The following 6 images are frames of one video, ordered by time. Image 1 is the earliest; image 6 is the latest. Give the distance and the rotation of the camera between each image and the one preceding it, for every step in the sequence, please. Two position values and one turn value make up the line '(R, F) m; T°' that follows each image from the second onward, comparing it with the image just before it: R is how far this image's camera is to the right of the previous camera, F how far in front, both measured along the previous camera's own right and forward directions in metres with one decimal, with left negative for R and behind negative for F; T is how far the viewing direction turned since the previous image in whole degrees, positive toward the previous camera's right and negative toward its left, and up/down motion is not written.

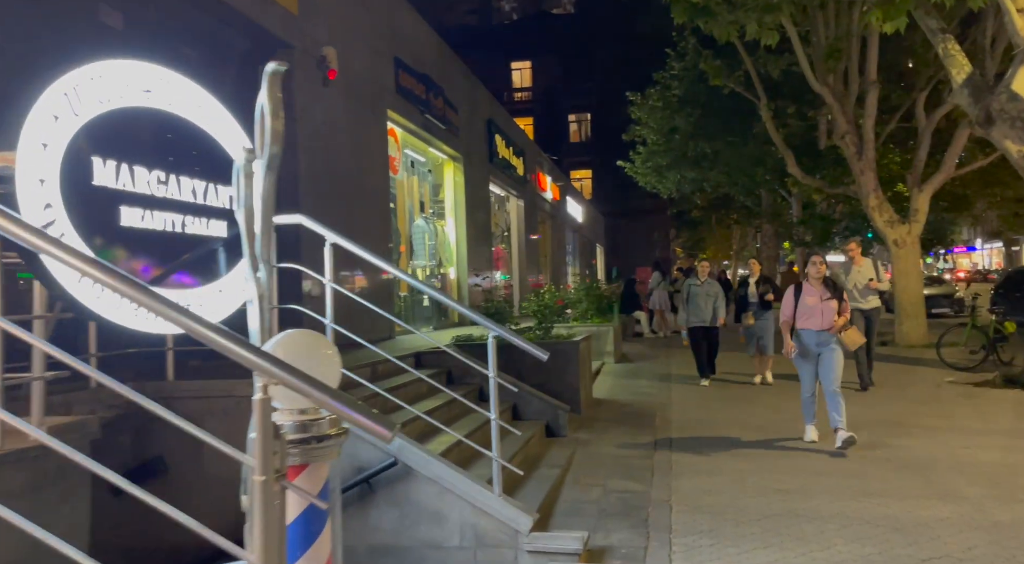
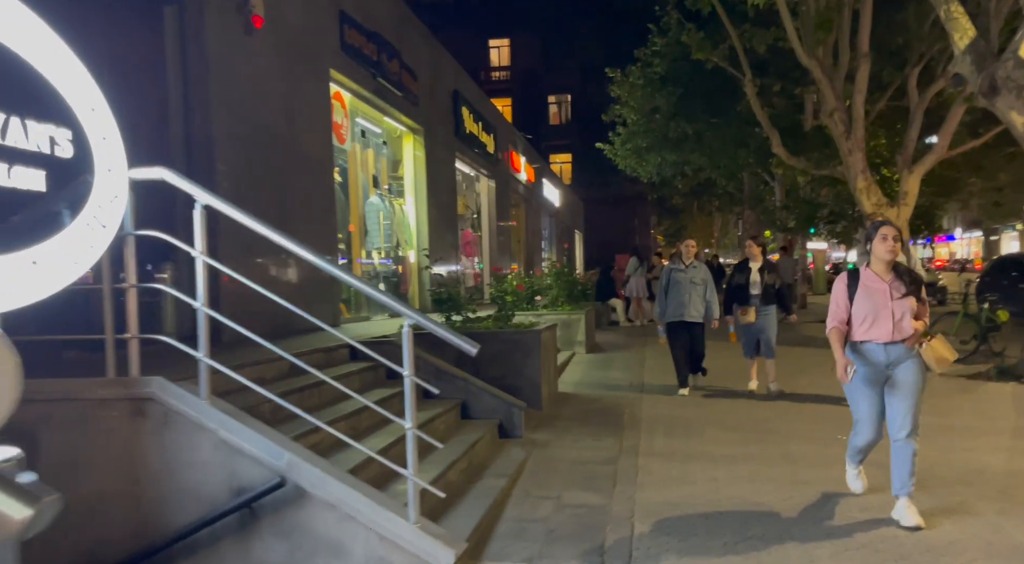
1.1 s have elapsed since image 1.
(+0.3, +0.9) m; +1°
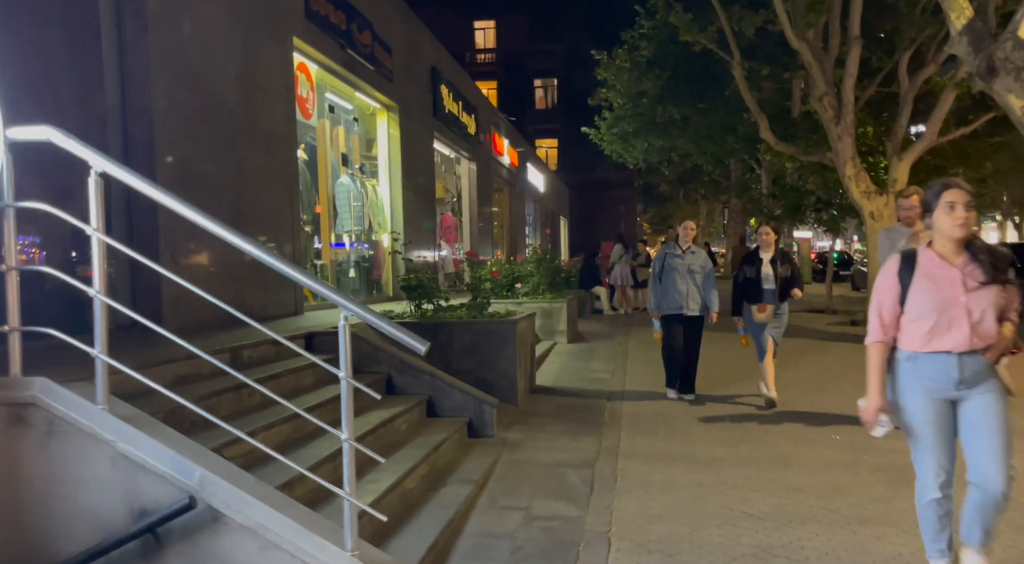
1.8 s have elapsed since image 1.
(+0.1, +0.5) m; +1°
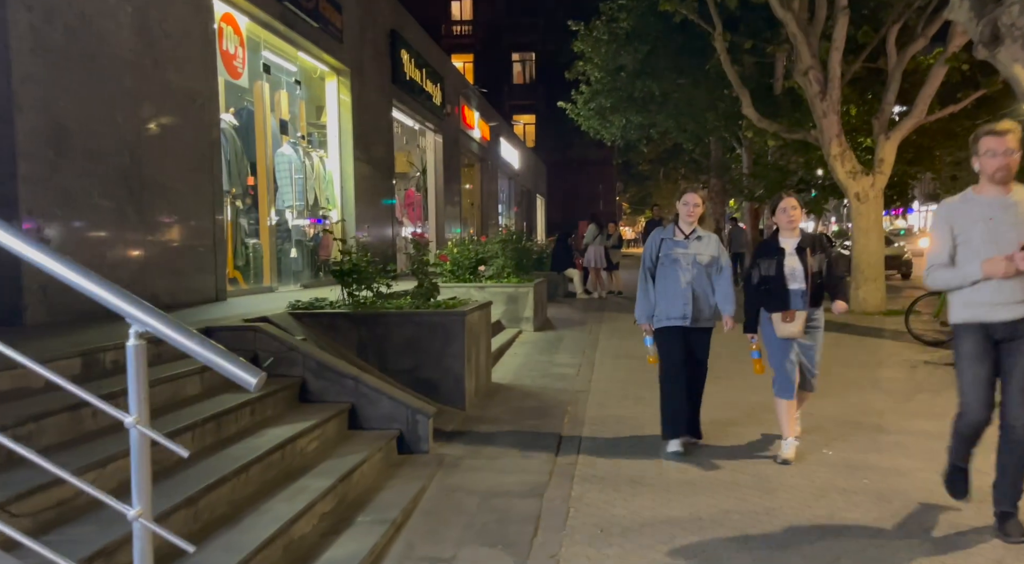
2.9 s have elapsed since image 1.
(+0.3, +1.0) m; +2°
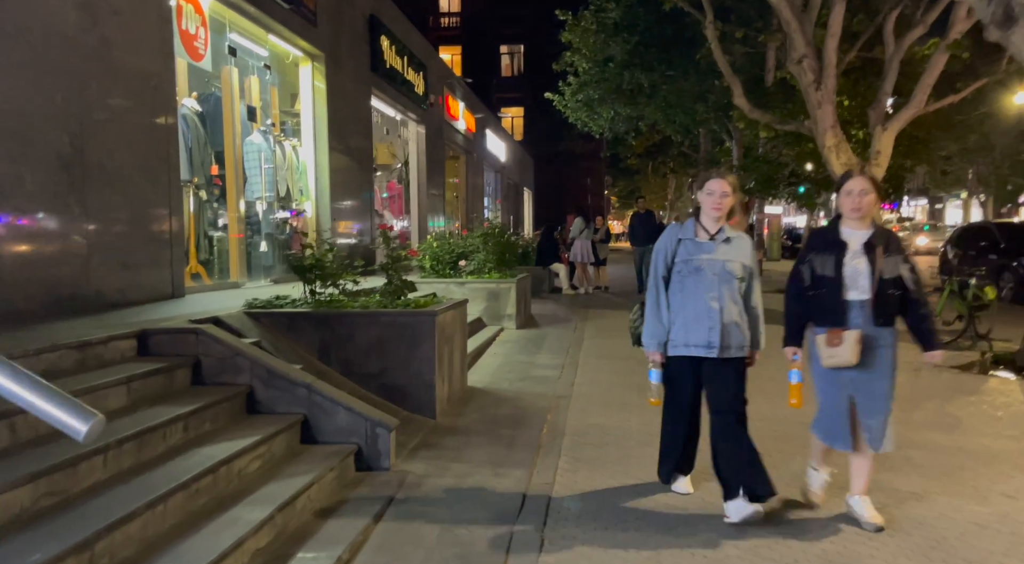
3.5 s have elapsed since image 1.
(+0.1, +0.5) m; +1°
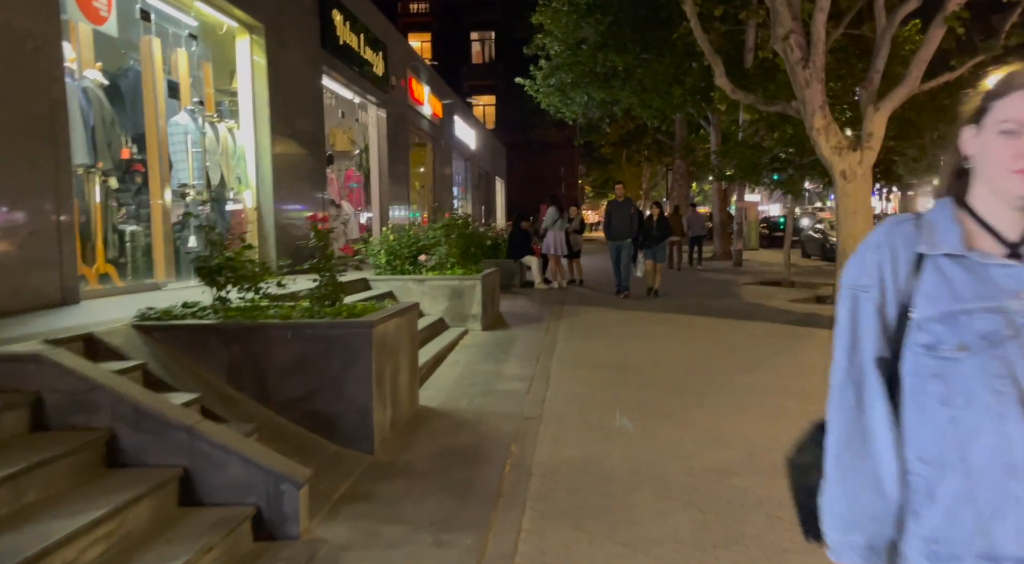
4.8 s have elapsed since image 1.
(+0.1, +1.1) m; +2°
